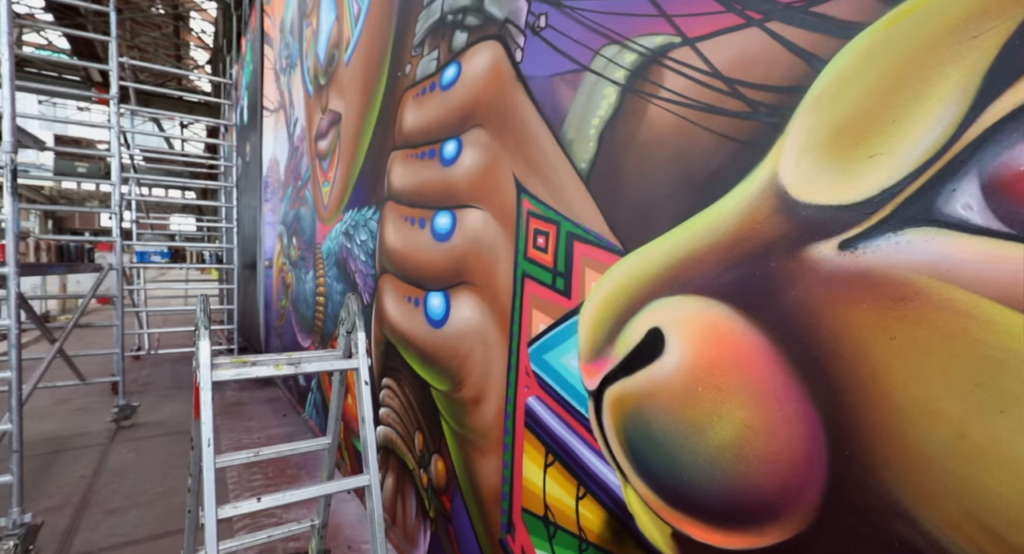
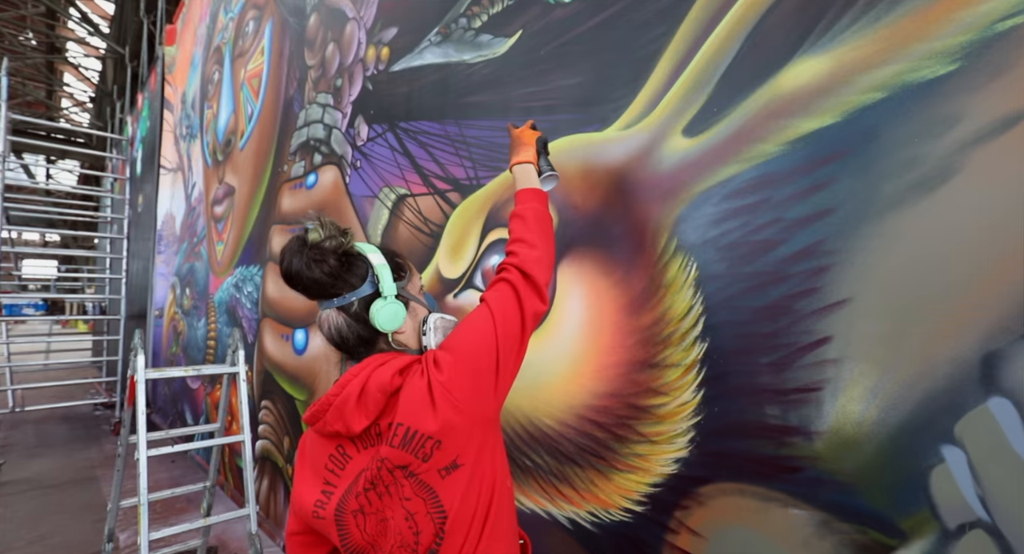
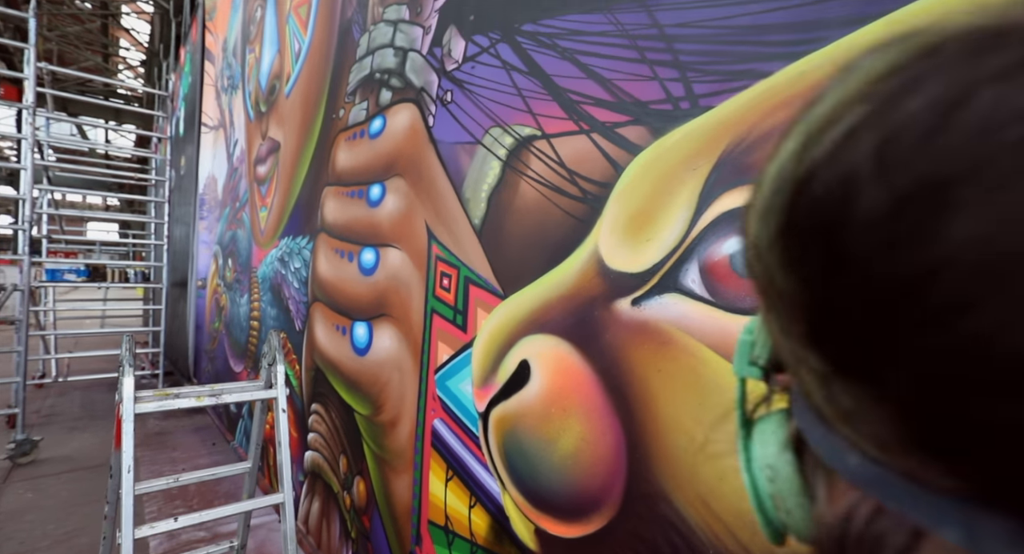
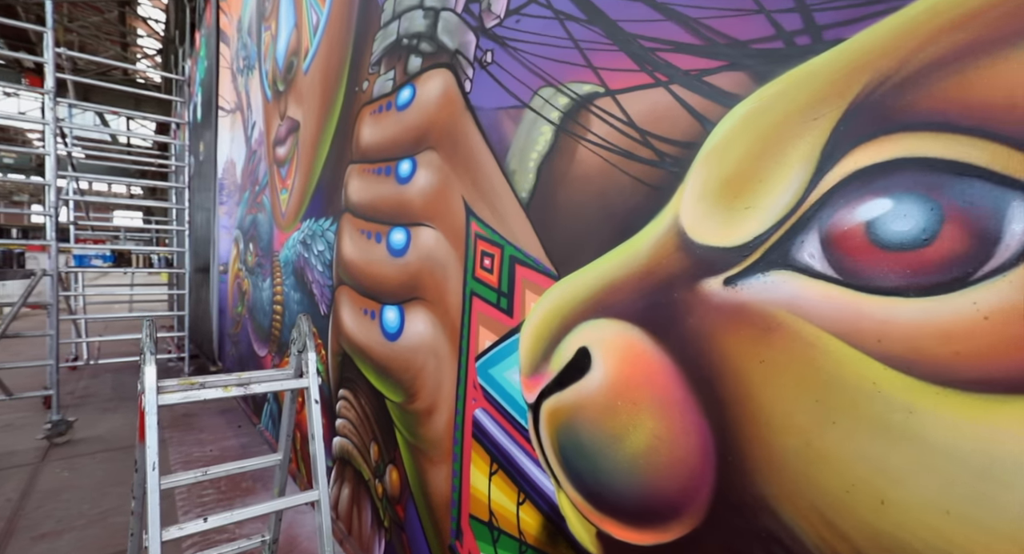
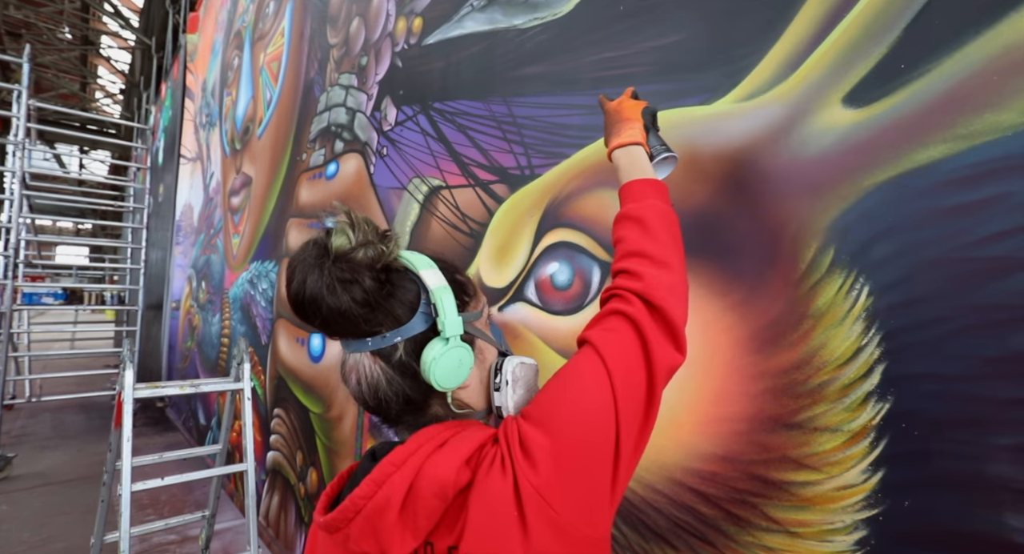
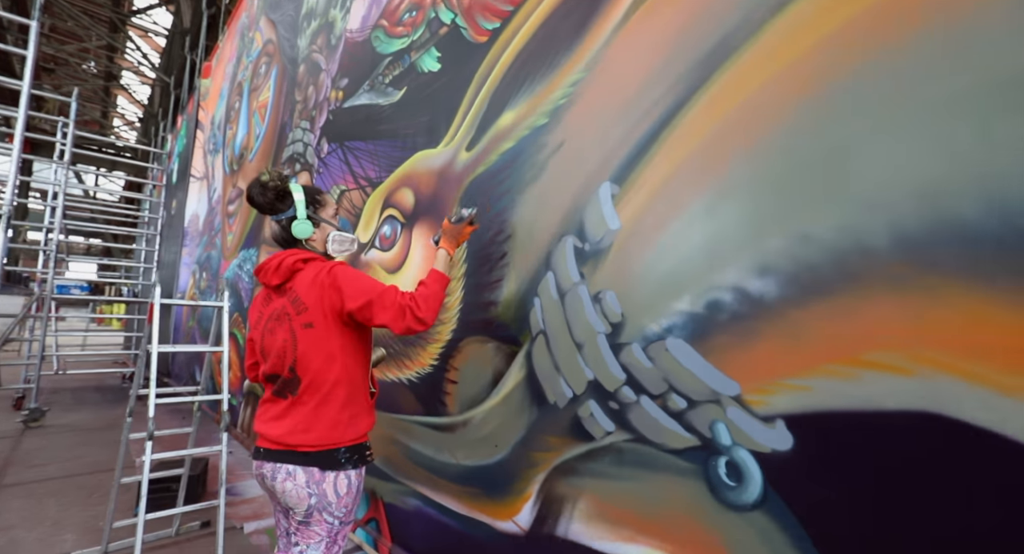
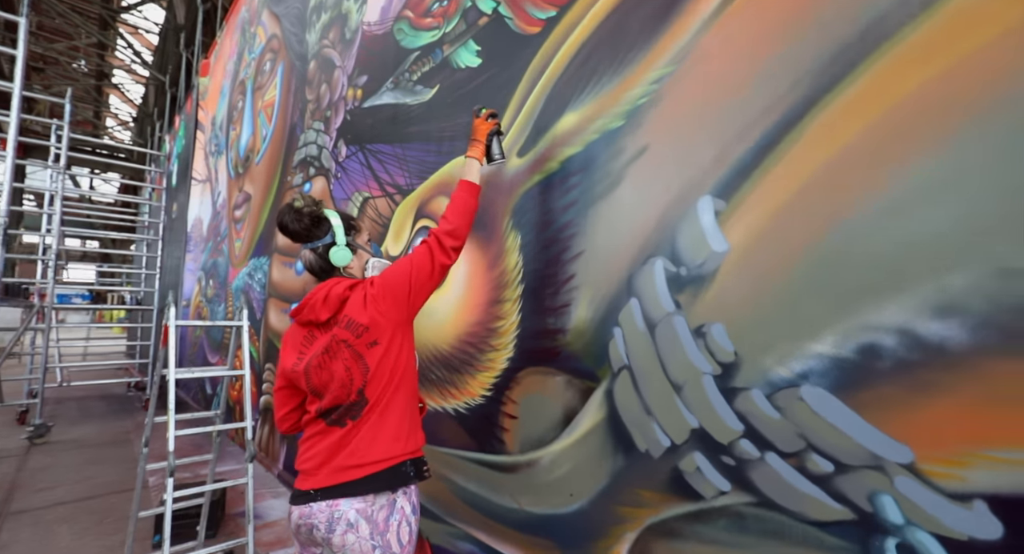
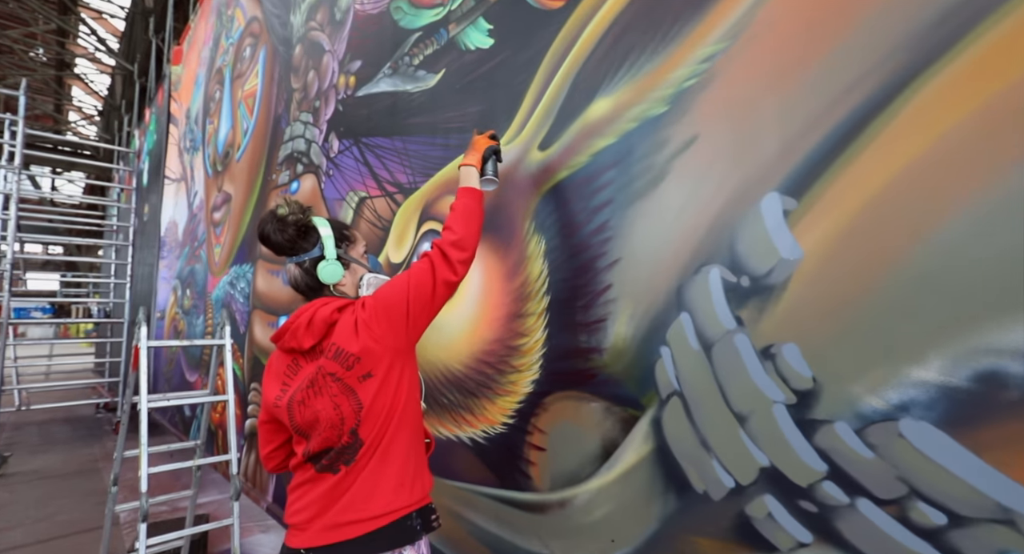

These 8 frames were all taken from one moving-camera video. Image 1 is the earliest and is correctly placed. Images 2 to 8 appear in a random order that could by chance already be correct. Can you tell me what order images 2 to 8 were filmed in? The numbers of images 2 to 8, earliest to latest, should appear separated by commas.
4, 3, 5, 2, 8, 7, 6
